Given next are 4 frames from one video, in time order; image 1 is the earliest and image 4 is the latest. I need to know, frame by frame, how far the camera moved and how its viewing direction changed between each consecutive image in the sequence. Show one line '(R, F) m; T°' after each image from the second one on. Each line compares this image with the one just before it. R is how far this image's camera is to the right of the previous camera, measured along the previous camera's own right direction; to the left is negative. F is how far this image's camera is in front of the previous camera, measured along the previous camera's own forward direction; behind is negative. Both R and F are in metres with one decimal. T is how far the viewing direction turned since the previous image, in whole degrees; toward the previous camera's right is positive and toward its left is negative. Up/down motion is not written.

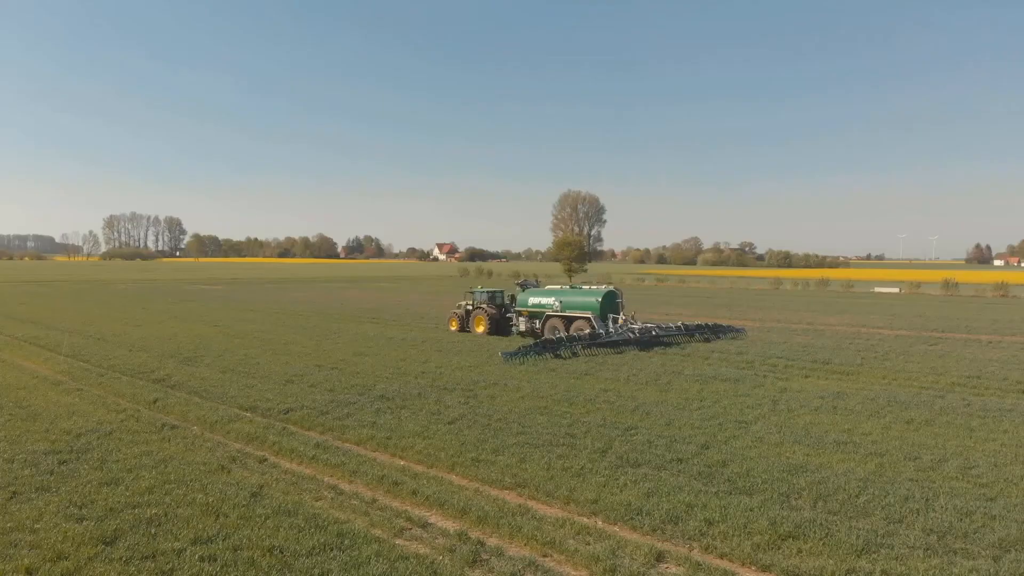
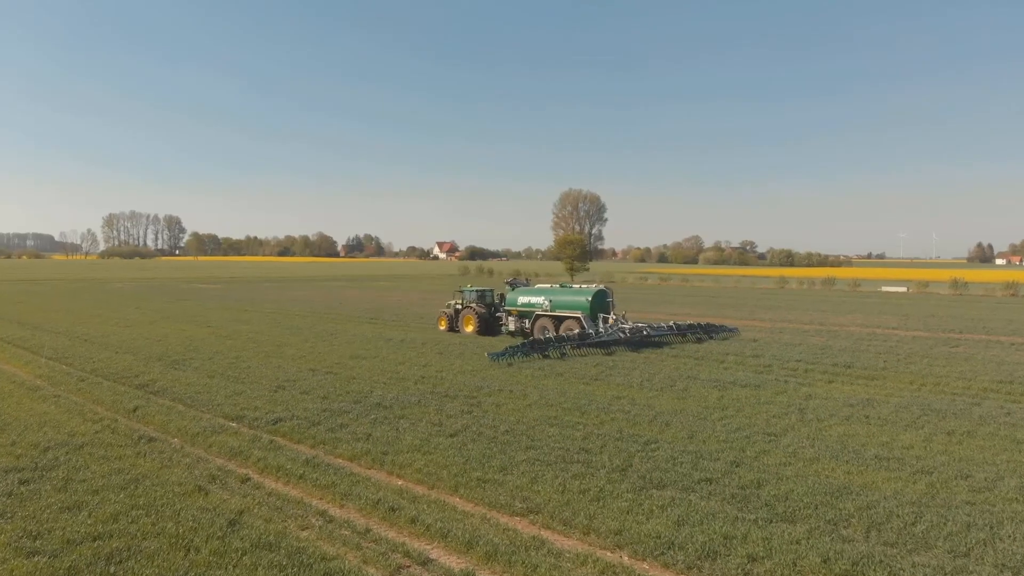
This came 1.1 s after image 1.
(-0.1, +0.8) m; 0°
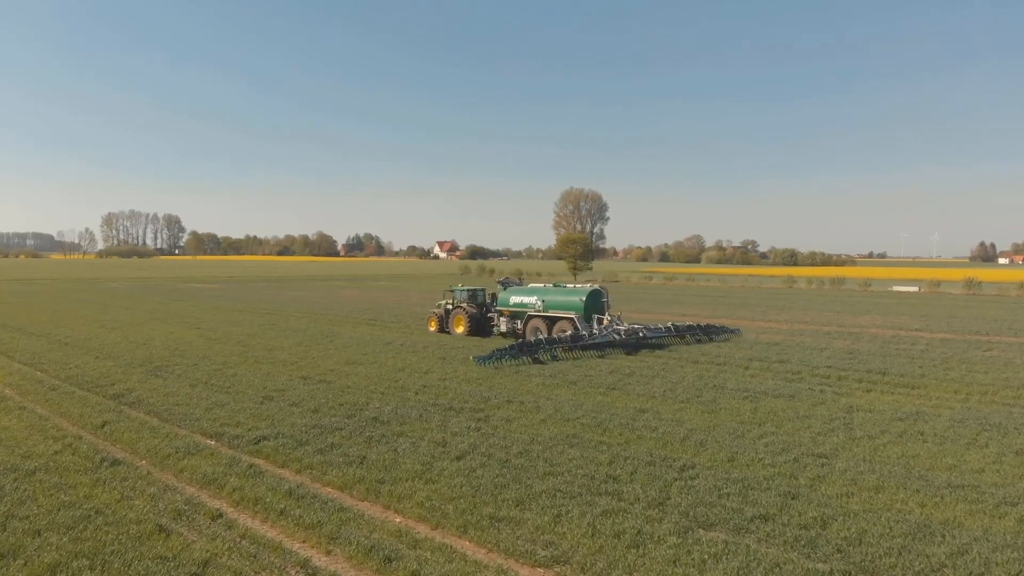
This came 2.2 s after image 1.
(-0.2, +1.1) m; 0°
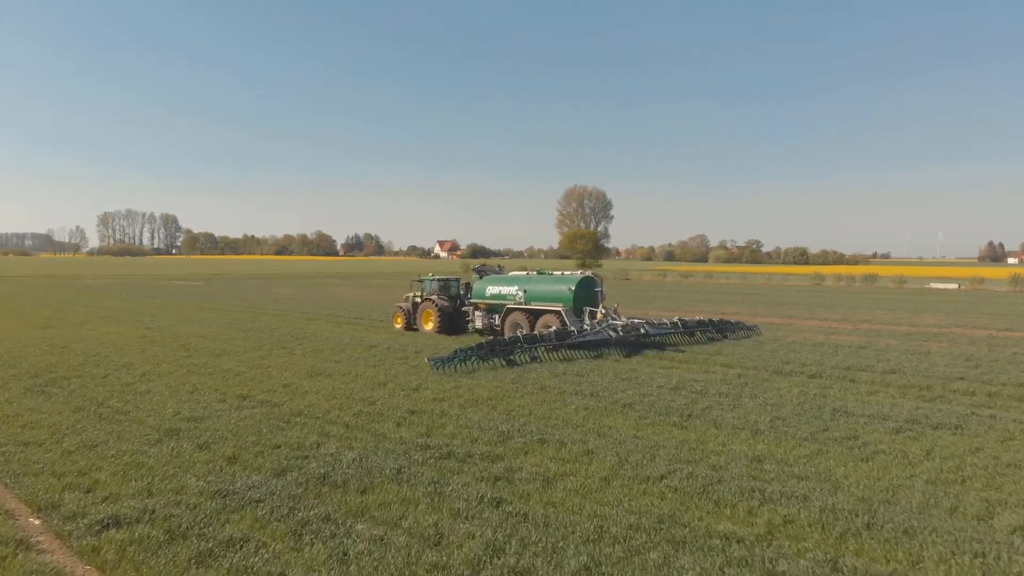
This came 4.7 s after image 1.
(-0.4, +3.8) m; 0°
